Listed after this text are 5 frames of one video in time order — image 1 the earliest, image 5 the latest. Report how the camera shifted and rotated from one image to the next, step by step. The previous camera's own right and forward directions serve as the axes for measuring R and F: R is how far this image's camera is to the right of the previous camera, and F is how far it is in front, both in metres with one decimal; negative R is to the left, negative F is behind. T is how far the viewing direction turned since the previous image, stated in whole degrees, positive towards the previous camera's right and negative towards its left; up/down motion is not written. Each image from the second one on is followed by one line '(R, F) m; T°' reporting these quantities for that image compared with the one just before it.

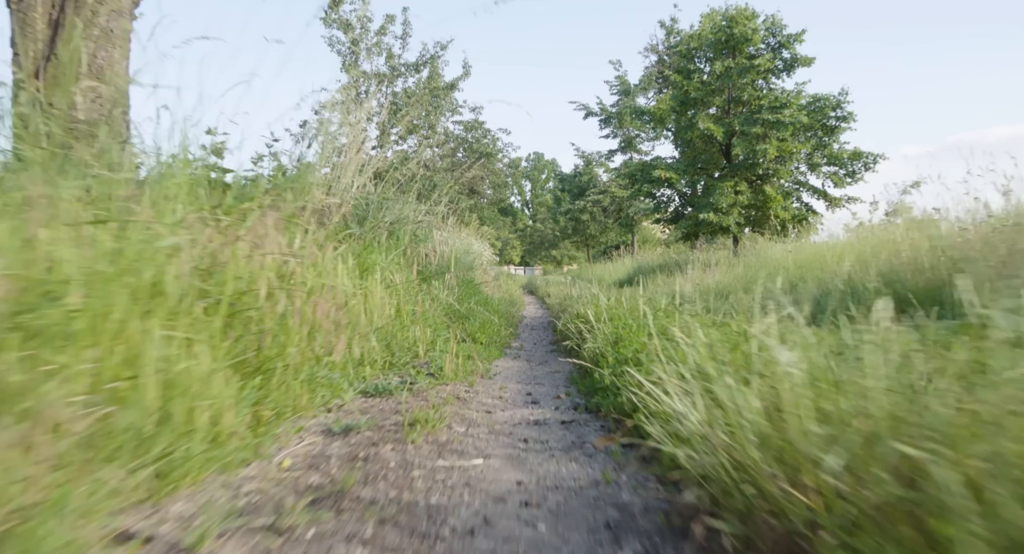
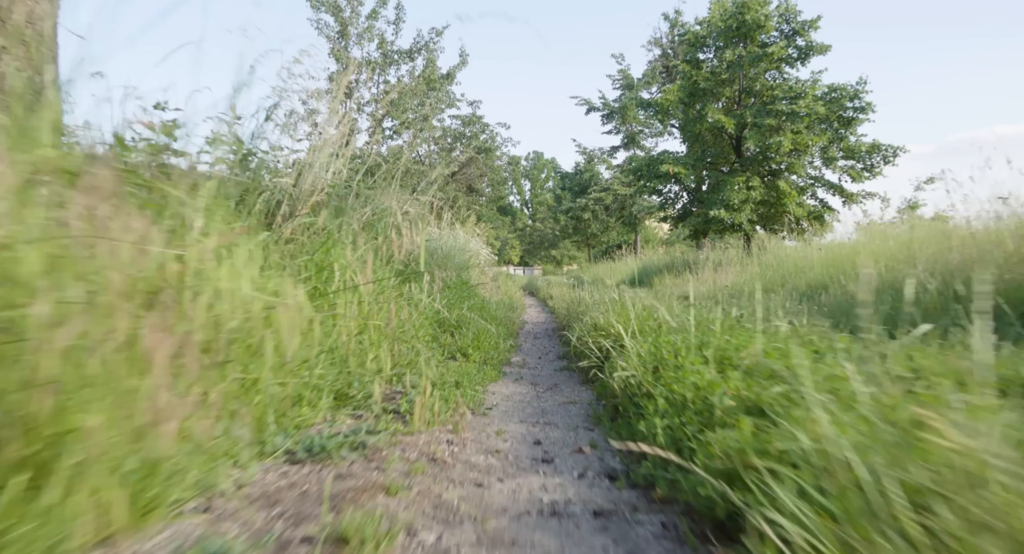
(0.0, +1.2) m; 0°
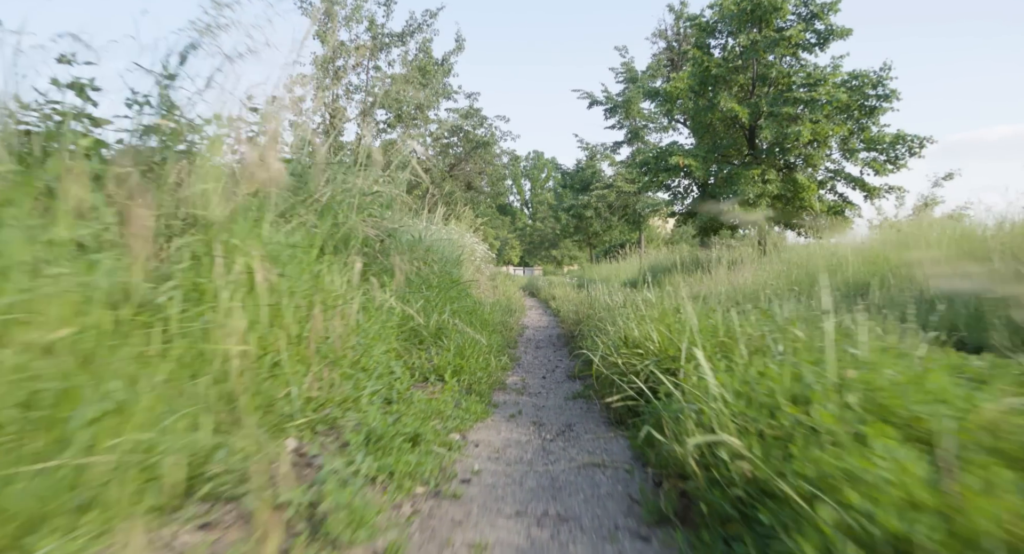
(0.0, +1.4) m; 0°
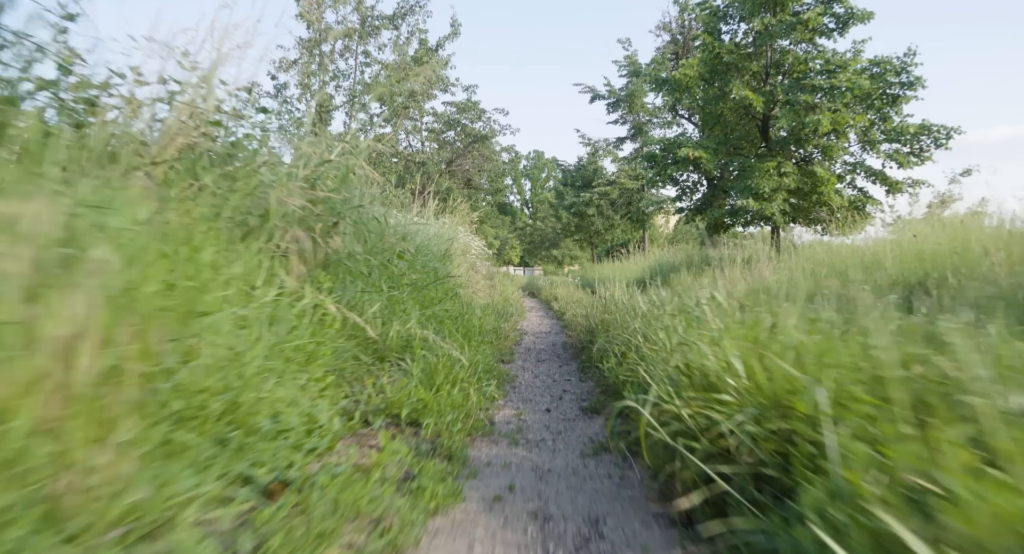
(+0.1, +1.3) m; 0°
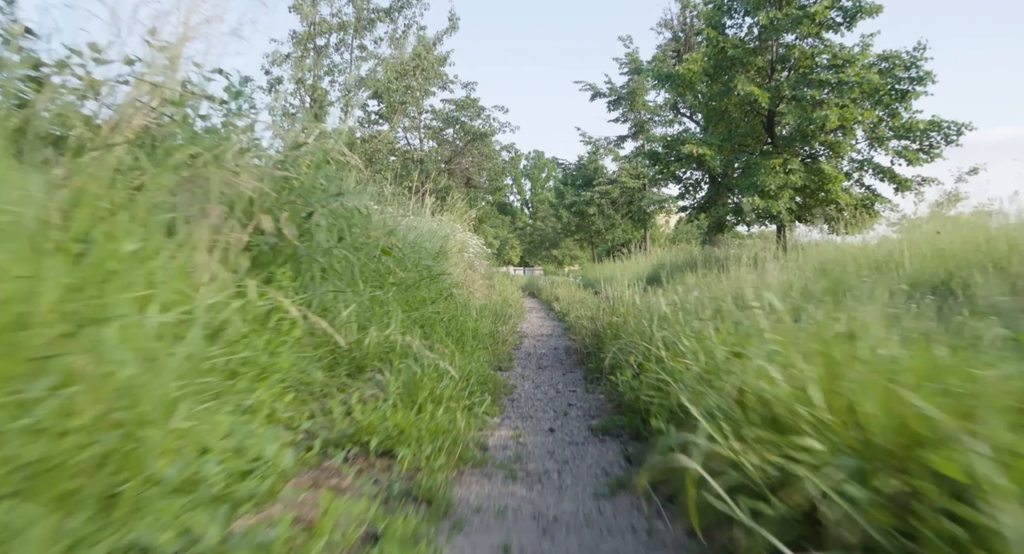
(0.0, +0.5) m; 0°
